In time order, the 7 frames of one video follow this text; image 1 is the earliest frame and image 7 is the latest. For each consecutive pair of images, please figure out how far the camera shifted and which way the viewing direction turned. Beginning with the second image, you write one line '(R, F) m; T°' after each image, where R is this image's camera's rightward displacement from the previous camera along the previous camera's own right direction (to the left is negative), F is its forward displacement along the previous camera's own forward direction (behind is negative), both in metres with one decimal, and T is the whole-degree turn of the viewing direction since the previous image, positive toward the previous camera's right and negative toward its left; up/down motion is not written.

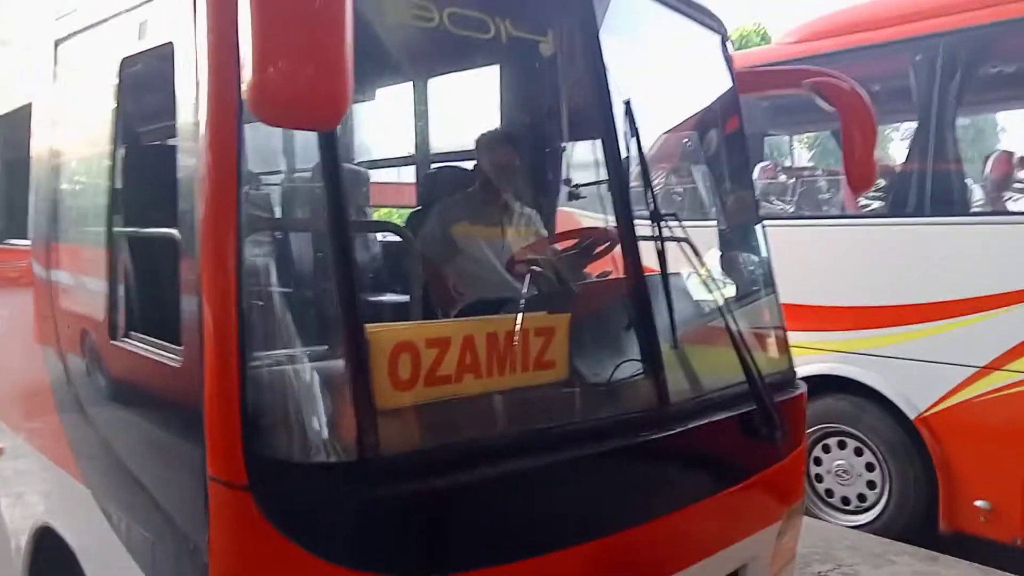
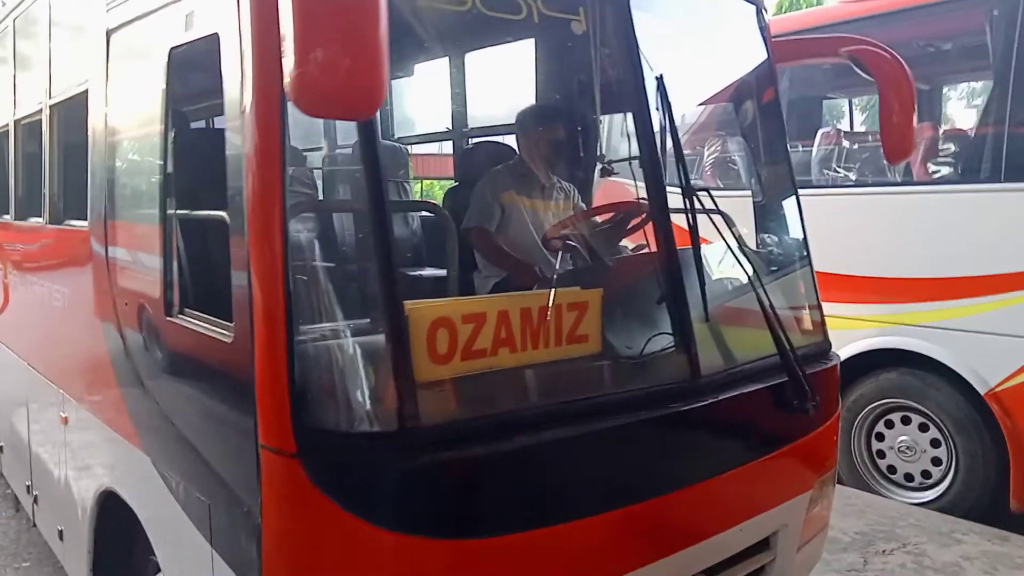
(0.0, -0.1) m; -3°
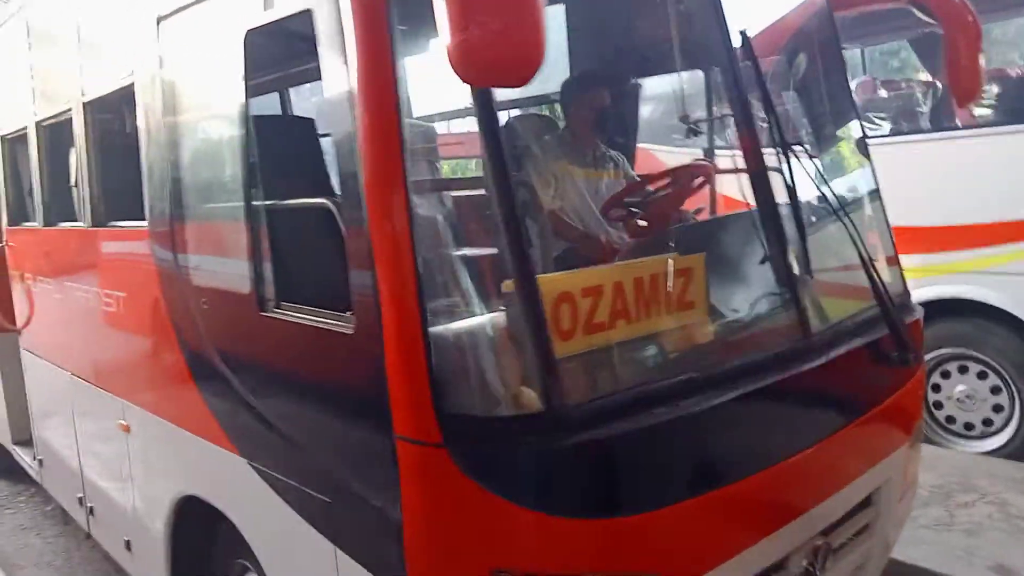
(-0.3, +0.1) m; +1°
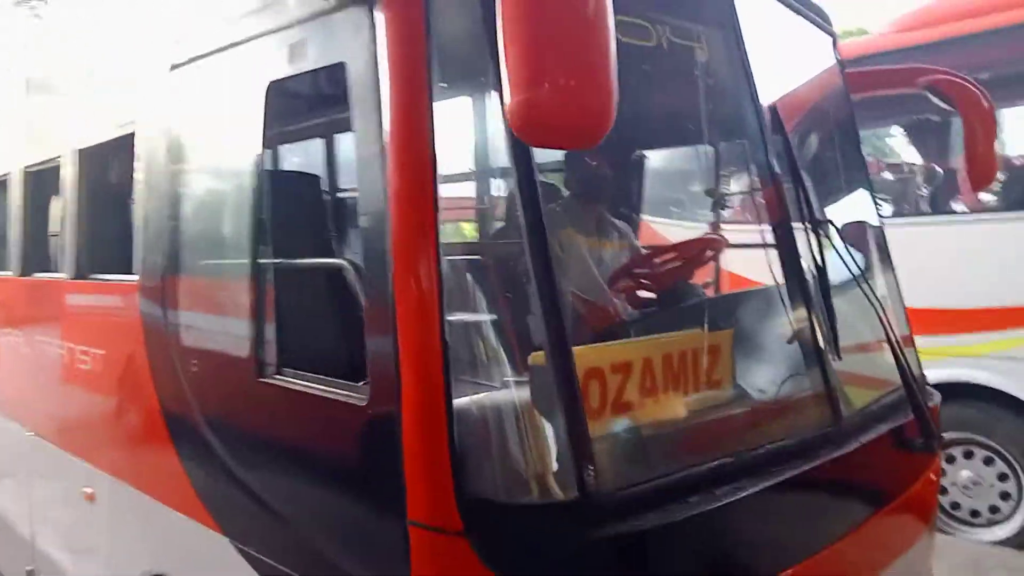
(-0.1, +0.1) m; +2°
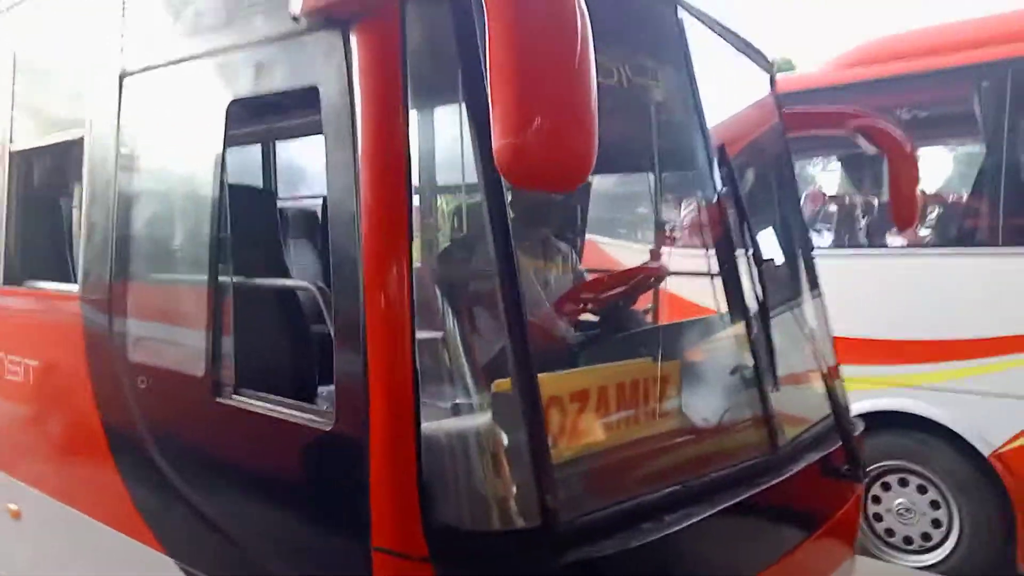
(-0.1, 0.0) m; +5°
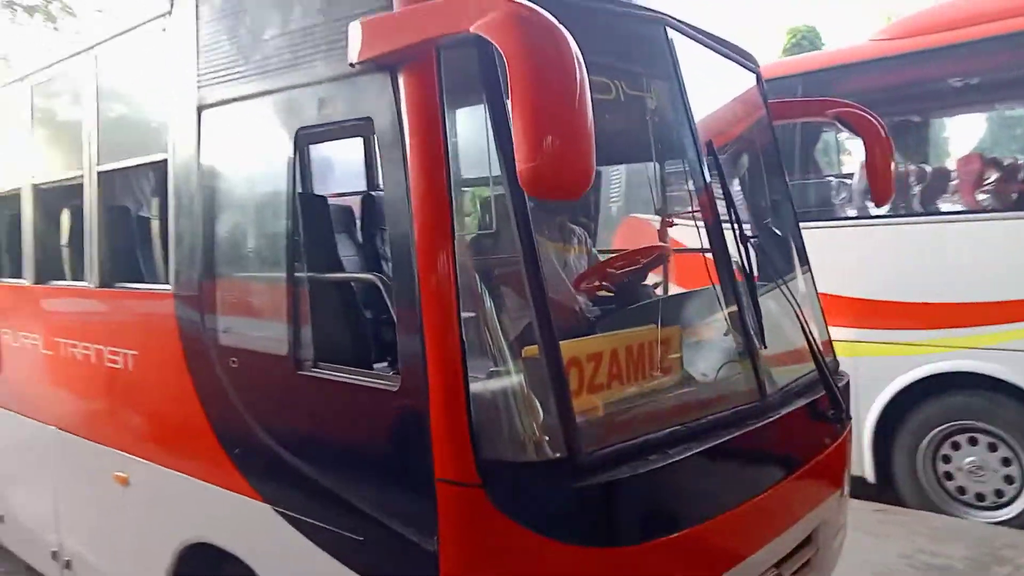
(0.0, -0.4) m; -2°
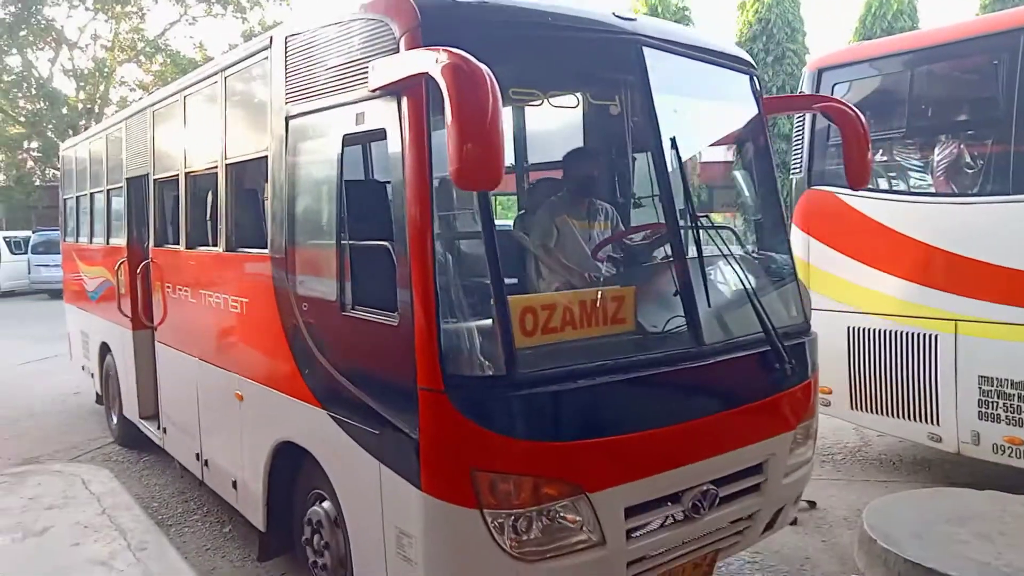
(+0.7, -0.7) m; -11°
